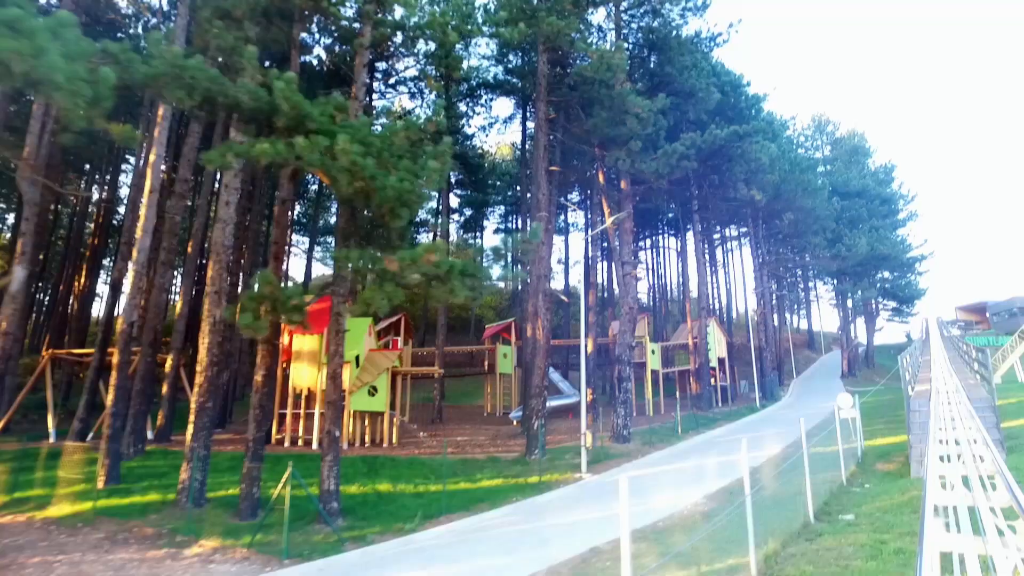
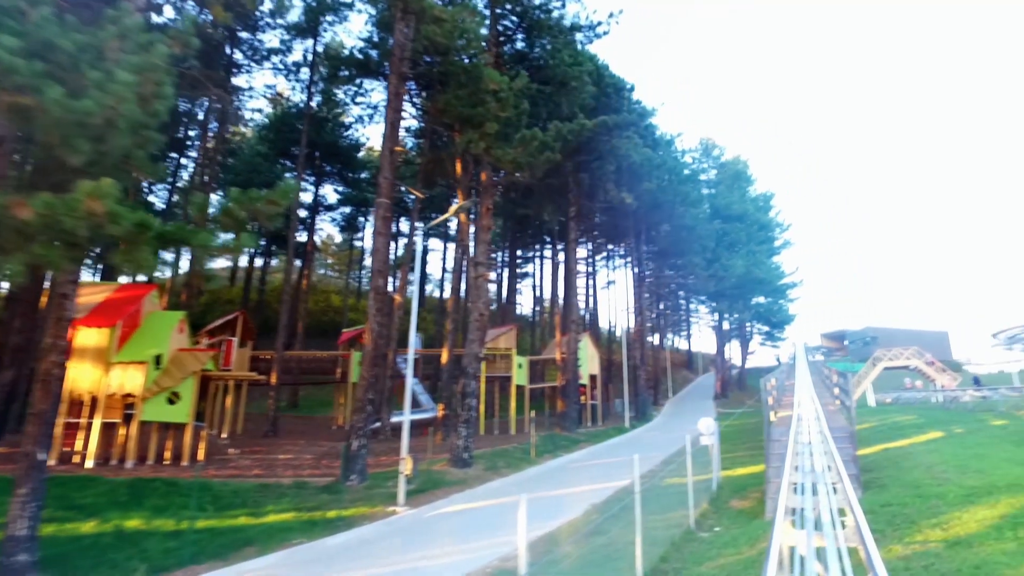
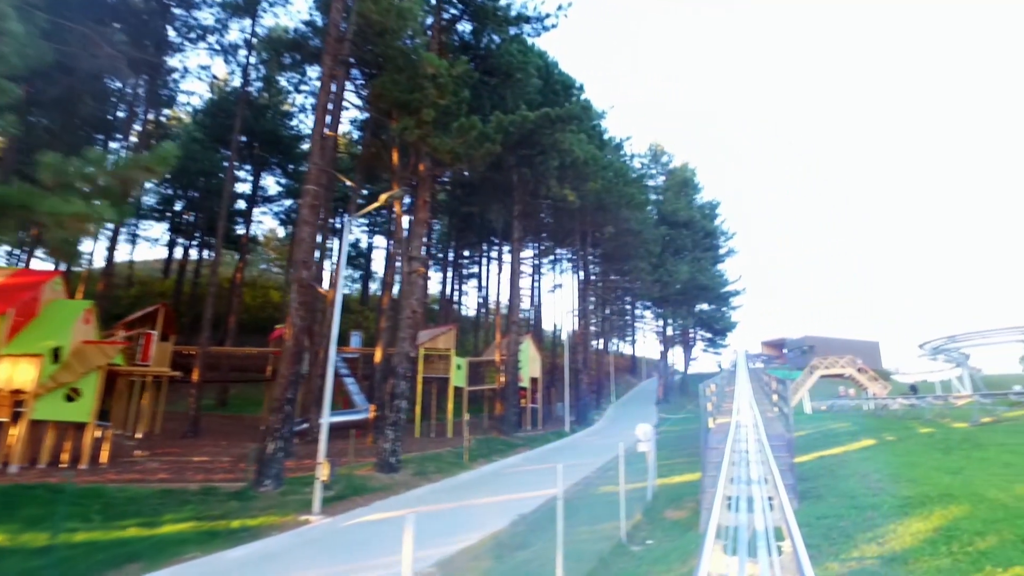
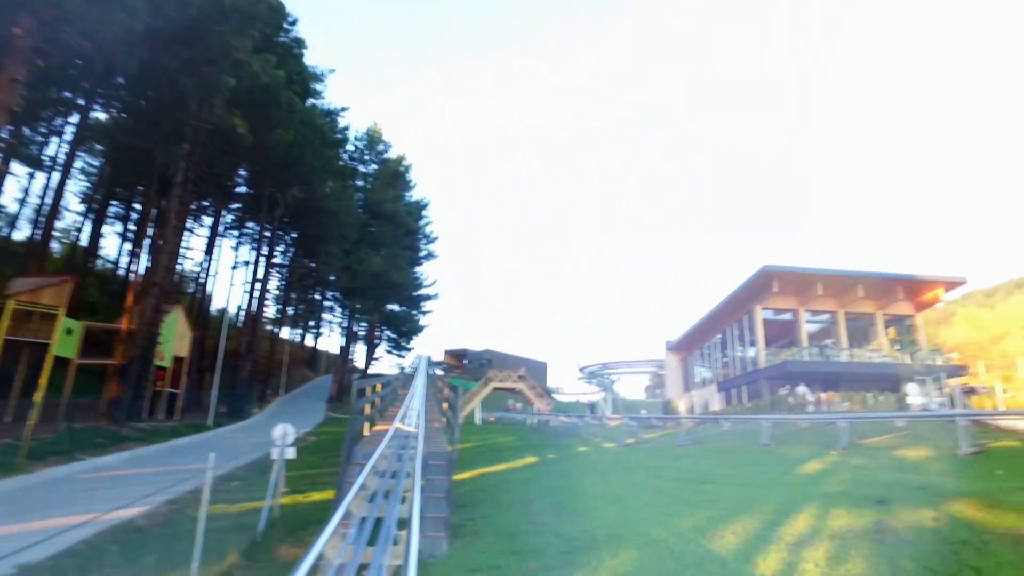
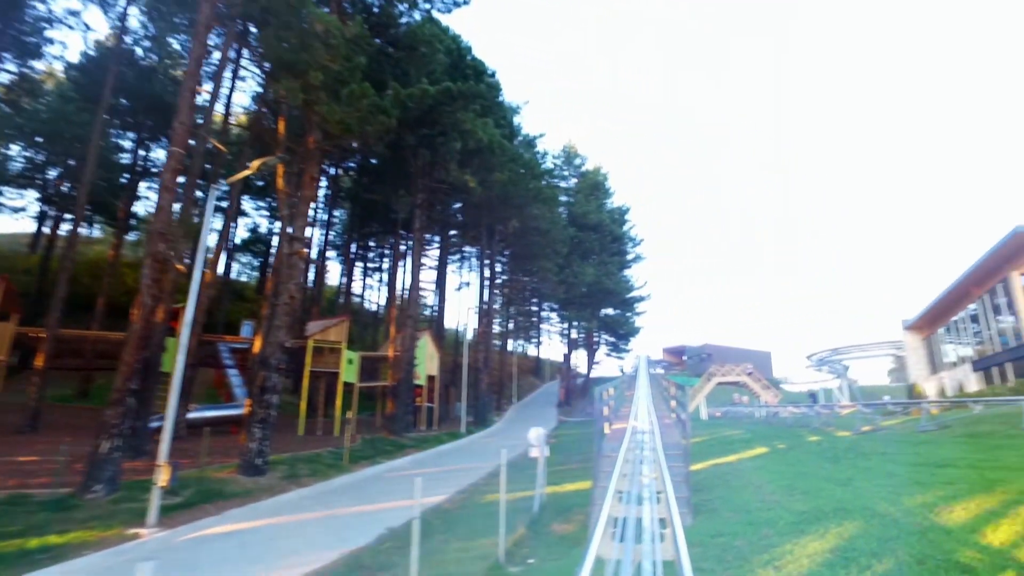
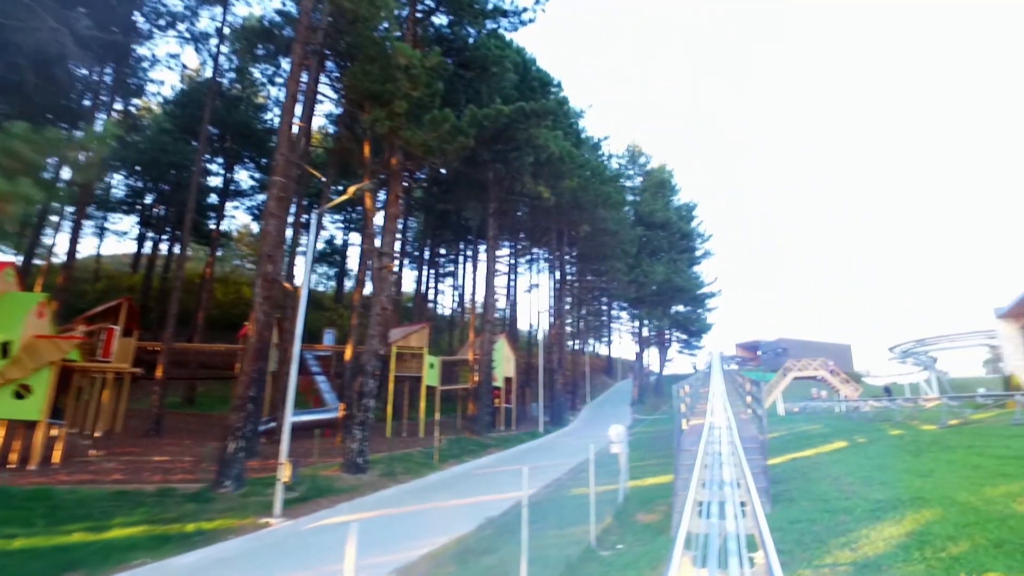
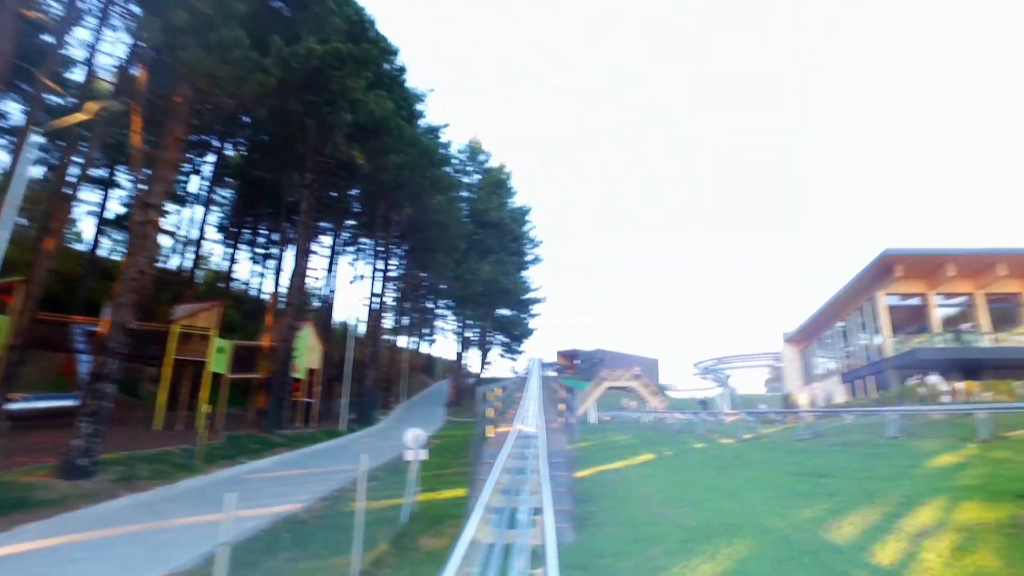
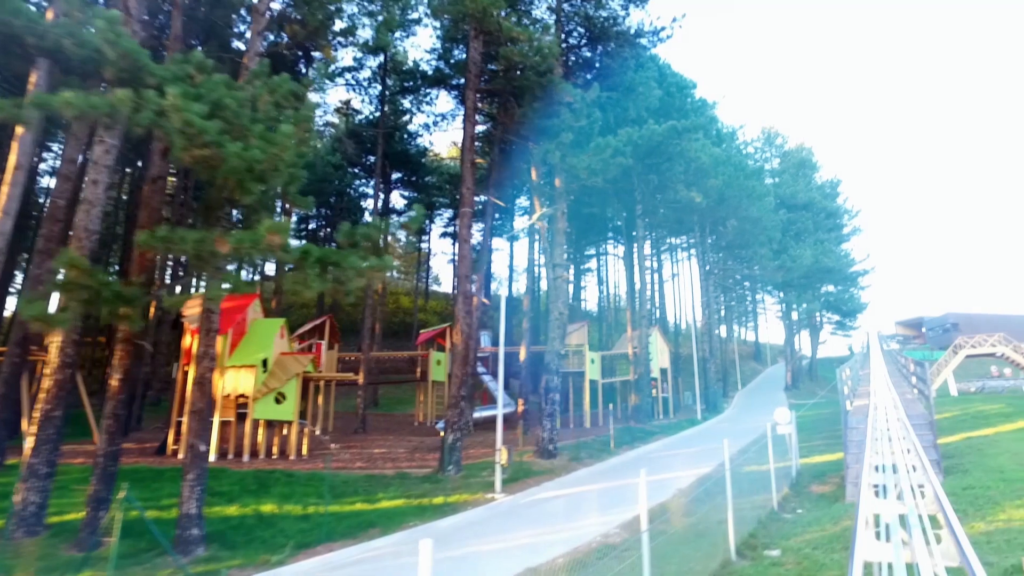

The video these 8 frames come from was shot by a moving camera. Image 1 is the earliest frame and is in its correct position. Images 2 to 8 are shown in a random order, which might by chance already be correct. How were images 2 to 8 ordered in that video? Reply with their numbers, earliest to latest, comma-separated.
8, 2, 3, 6, 5, 7, 4
